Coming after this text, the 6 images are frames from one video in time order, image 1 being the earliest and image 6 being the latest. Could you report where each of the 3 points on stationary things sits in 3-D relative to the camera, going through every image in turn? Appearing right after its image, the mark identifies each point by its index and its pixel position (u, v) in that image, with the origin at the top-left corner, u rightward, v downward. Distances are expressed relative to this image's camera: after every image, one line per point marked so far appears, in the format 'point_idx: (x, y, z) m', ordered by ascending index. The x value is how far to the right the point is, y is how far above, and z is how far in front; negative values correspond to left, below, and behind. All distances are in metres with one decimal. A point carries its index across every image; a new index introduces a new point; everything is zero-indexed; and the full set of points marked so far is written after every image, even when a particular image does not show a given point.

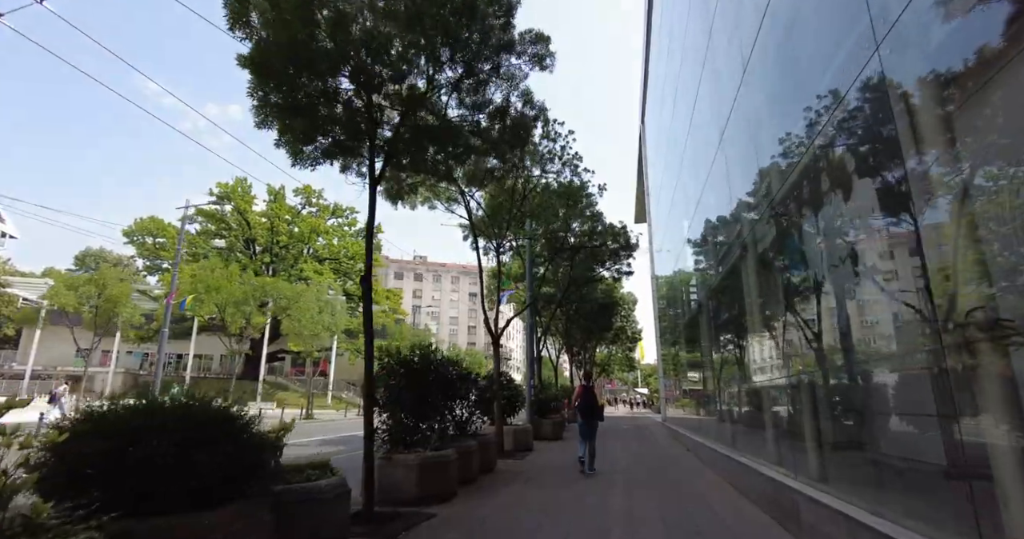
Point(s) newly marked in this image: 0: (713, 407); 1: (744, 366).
0: (+5.9, -4.1, +15.8) m
1: (+5.2, -2.3, +12.1) m
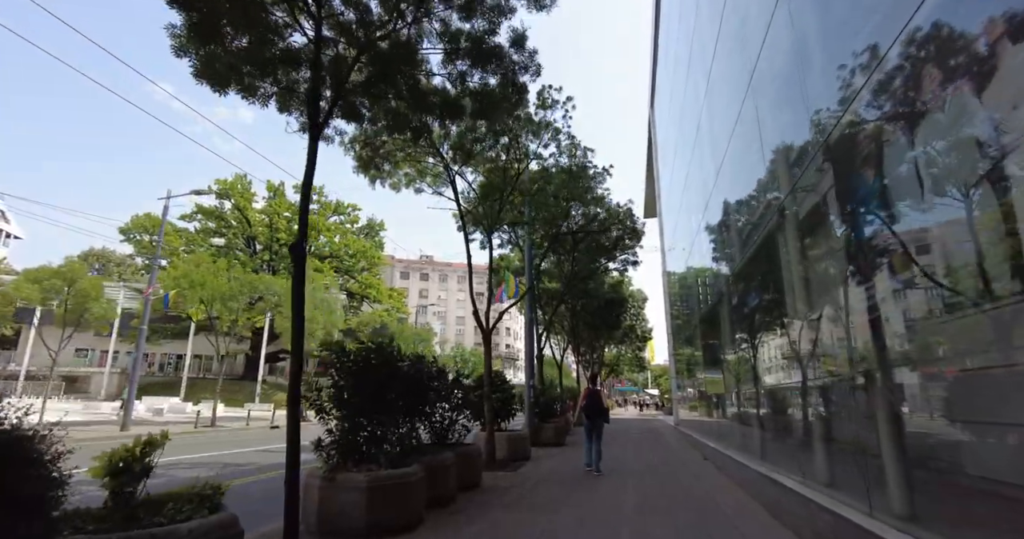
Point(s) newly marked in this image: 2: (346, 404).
0: (+5.9, -3.8, +14.4) m
1: (+5.1, -2.0, +10.8) m
2: (-1.7, -1.4, +5.3) m
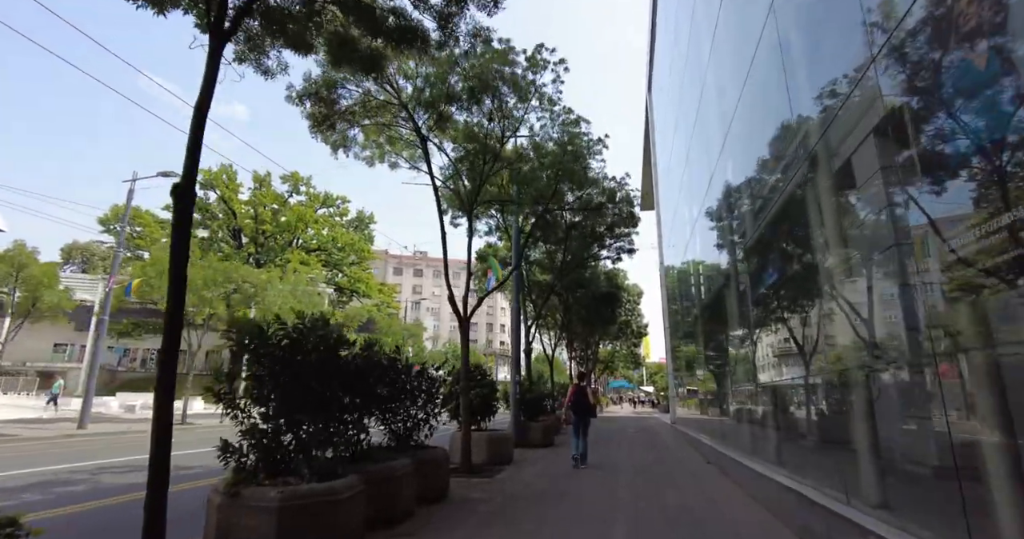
0: (+5.5, -3.5, +13.4) m
1: (+4.7, -1.7, +9.8) m
2: (-2.0, -1.1, +4.2) m
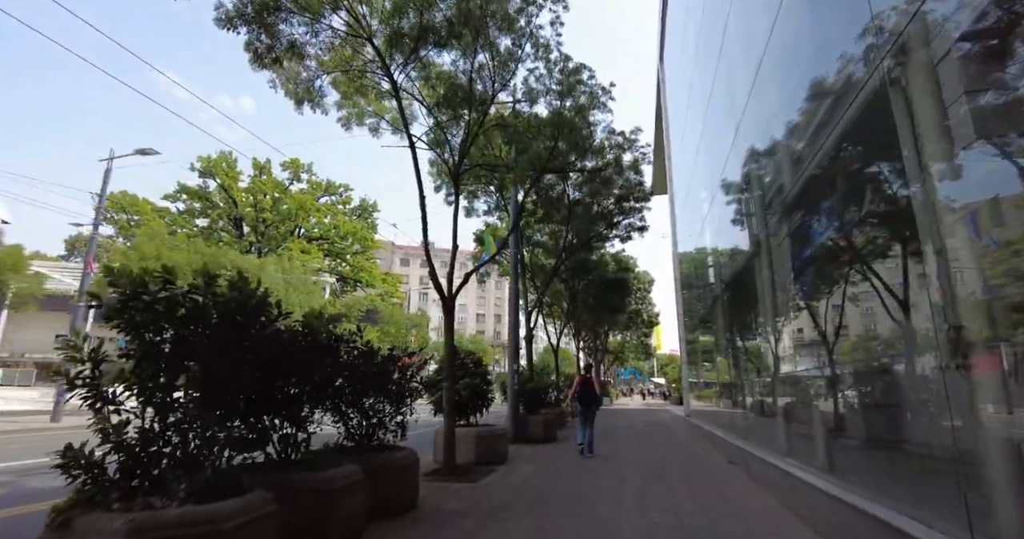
0: (+5.5, -3.0, +12.2) m
1: (+4.6, -1.2, +8.6) m
2: (-2.2, -0.7, +3.1) m
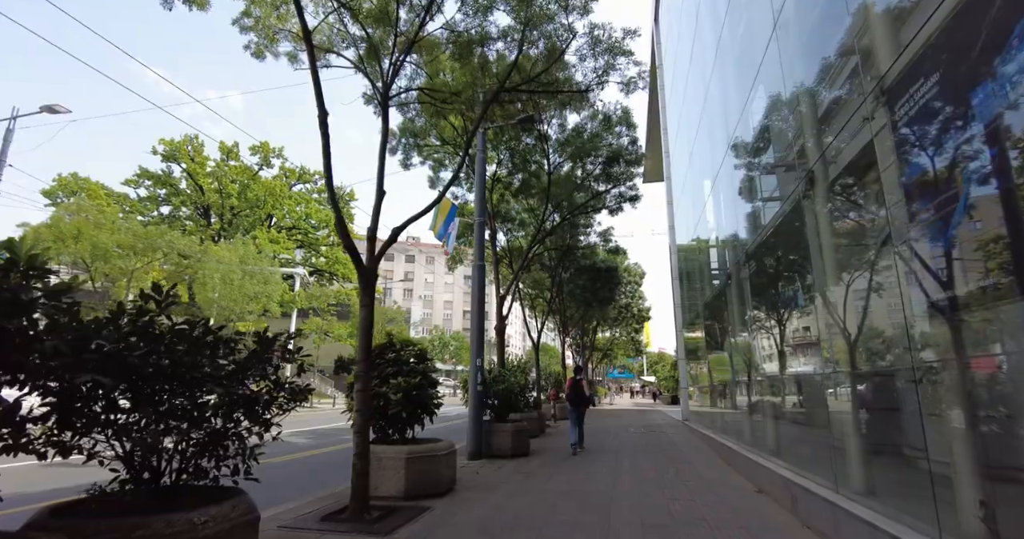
0: (+4.8, -2.5, +10.1) m
1: (+4.0, -0.8, +6.5) m
2: (-2.7, -0.2, +0.9) m
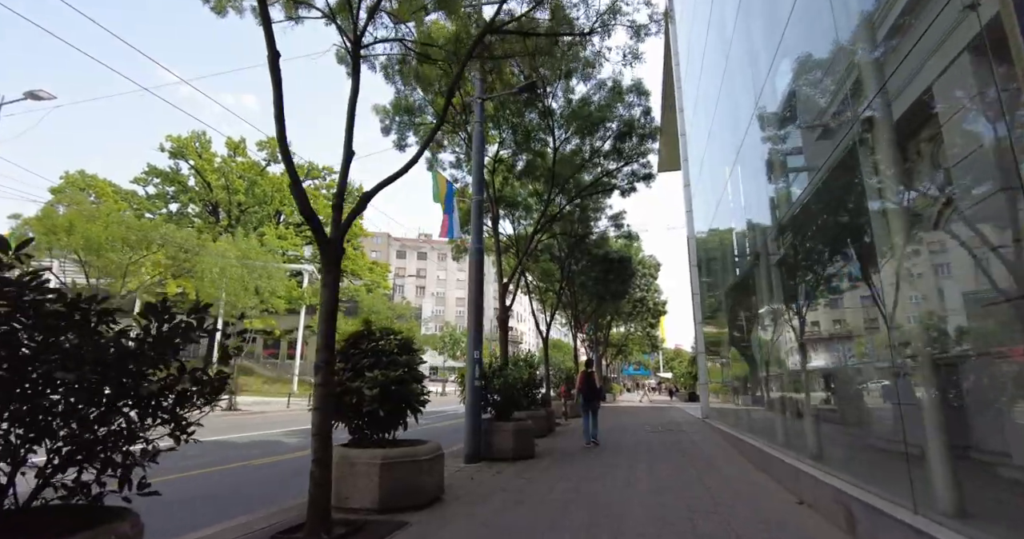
0: (+4.9, -2.2, +9.2) m
1: (+4.0, -0.5, +5.5) m
2: (-2.9, 0.0, +0.1) m
